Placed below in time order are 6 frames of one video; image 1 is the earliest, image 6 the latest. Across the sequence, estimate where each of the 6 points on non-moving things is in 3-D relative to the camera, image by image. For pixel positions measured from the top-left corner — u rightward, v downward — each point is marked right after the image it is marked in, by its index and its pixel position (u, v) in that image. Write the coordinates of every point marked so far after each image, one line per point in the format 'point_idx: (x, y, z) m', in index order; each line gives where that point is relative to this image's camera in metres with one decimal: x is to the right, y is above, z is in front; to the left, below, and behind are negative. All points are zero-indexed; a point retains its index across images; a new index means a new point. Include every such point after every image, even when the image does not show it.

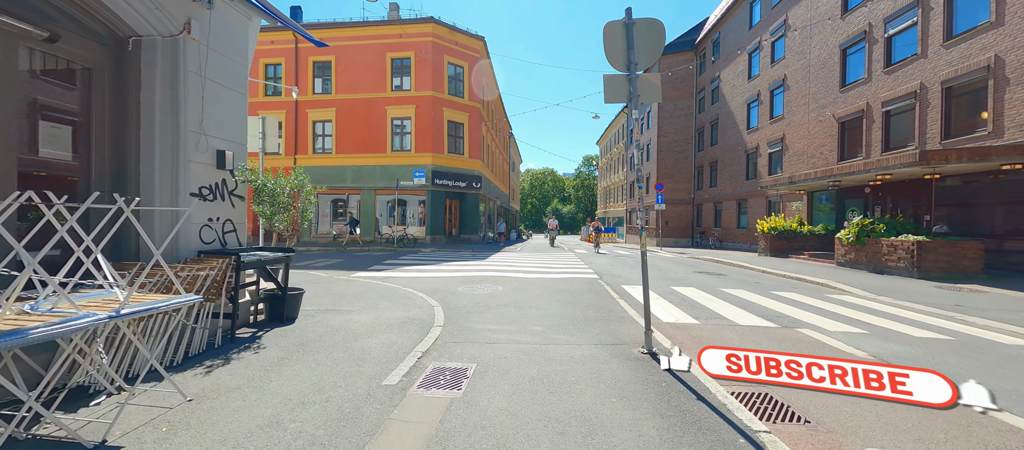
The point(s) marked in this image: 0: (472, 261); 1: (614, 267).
0: (-1.8, -1.7, +15.1) m
1: (+3.8, -1.6, +12.0) m
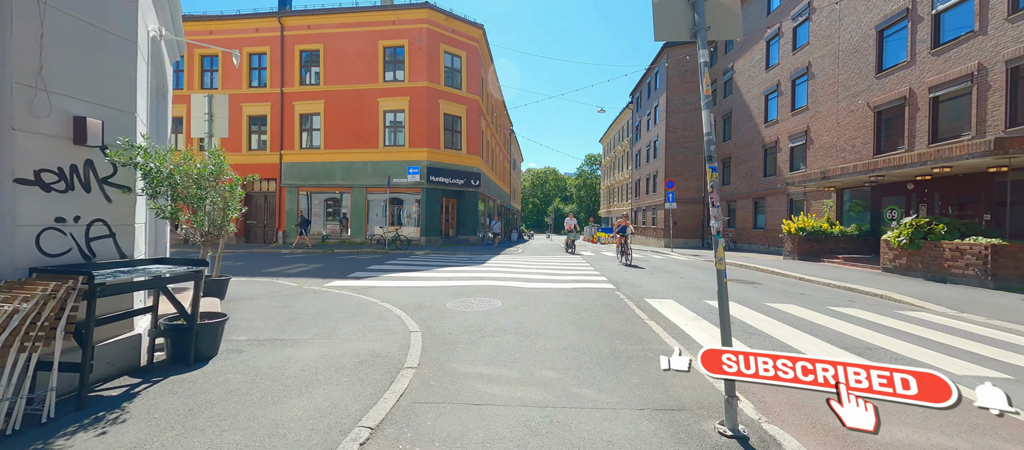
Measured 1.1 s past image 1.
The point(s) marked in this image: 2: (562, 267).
0: (-1.8, -1.7, +13.6) m
1: (+3.8, -1.6, +10.5) m
2: (+2.2, -1.8, +14.0) m
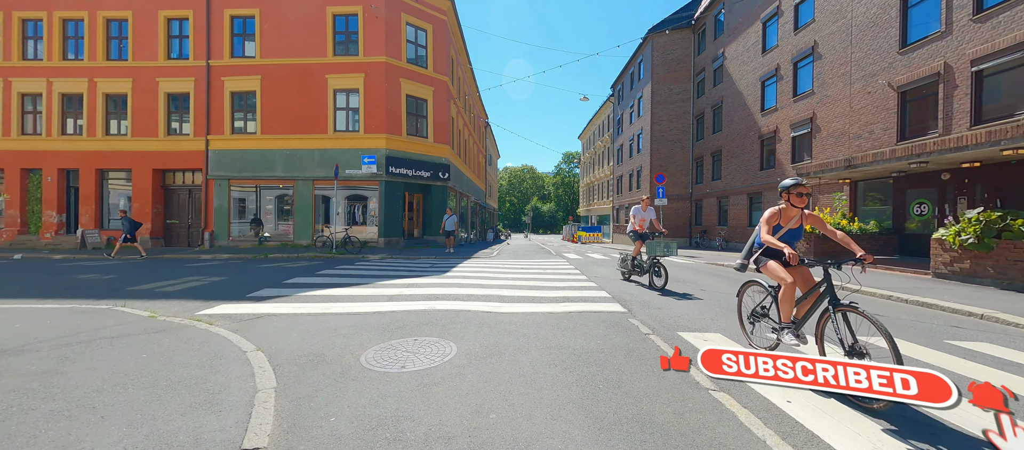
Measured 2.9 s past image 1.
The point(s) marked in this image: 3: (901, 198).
0: (-2.8, -1.6, +10.9) m
1: (+3.0, -1.5, +8.2) m
2: (+1.2, -1.7, +11.5) m
3: (+13.9, +0.9, +11.3) m
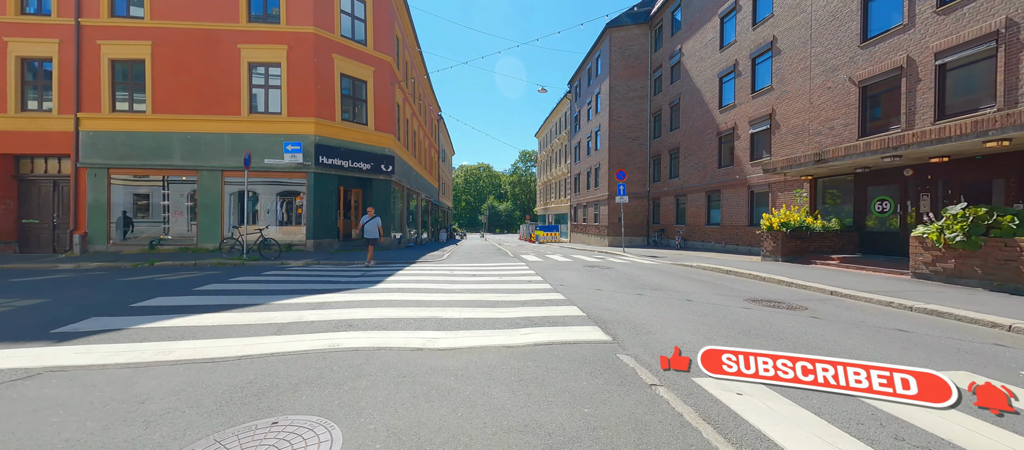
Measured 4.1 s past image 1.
0: (-4.1, -1.6, +8.7) m
1: (+2.0, -1.5, +6.8) m
2: (-0.3, -1.6, +9.9) m
3: (+12.3, +1.0, +11.3) m
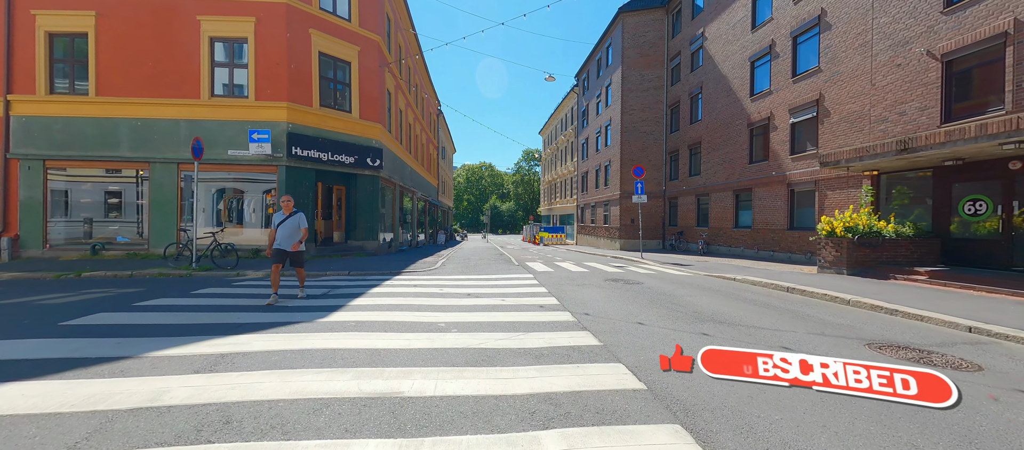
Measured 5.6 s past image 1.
0: (-4.0, -1.7, +6.7) m
1: (+2.1, -1.6, +4.7) m
2: (-0.2, -1.7, +7.8) m
3: (+12.5, +0.9, +9.2) m
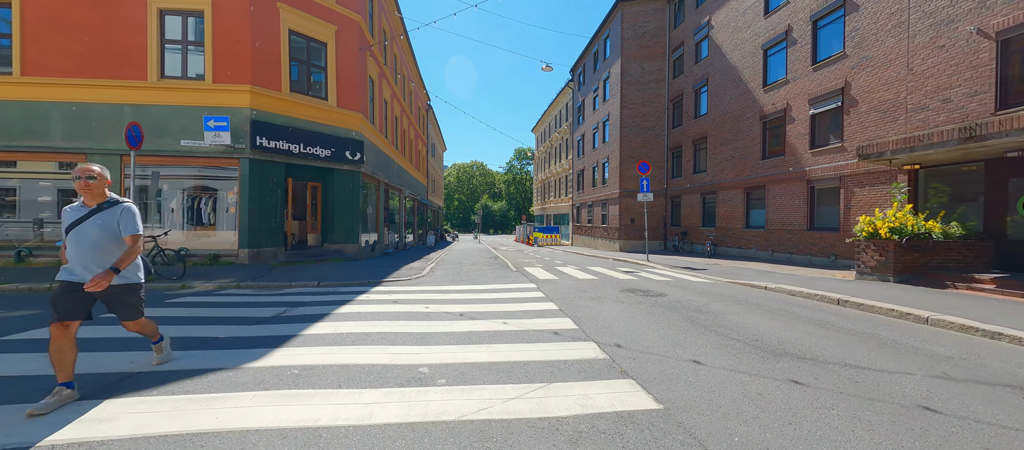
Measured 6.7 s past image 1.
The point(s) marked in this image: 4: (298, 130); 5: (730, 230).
0: (-4.0, -1.8, +5.2) m
1: (+2.2, -1.6, +3.4) m
2: (-0.2, -1.8, +6.4) m
3: (+12.4, +0.9, +8.2) m
4: (-8.3, +3.7, +12.5) m
5: (+11.0, -0.2, +16.0) m
